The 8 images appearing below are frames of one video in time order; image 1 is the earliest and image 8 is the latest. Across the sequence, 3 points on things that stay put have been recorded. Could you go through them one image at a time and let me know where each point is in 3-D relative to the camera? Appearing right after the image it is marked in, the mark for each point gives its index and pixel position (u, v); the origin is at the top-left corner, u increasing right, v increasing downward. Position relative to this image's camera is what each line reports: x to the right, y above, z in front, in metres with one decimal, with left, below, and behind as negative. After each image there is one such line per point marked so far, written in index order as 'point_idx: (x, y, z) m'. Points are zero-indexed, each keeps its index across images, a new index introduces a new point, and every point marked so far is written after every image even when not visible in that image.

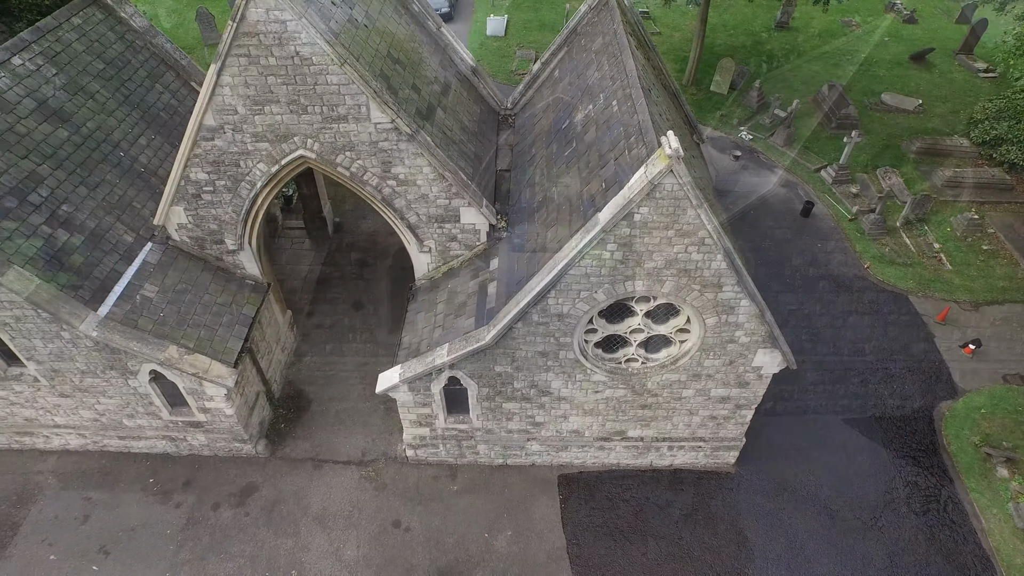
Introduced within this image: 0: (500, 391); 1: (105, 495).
0: (-0.2, -1.6, +10.8) m
1: (-7.2, -3.7, +11.8) m
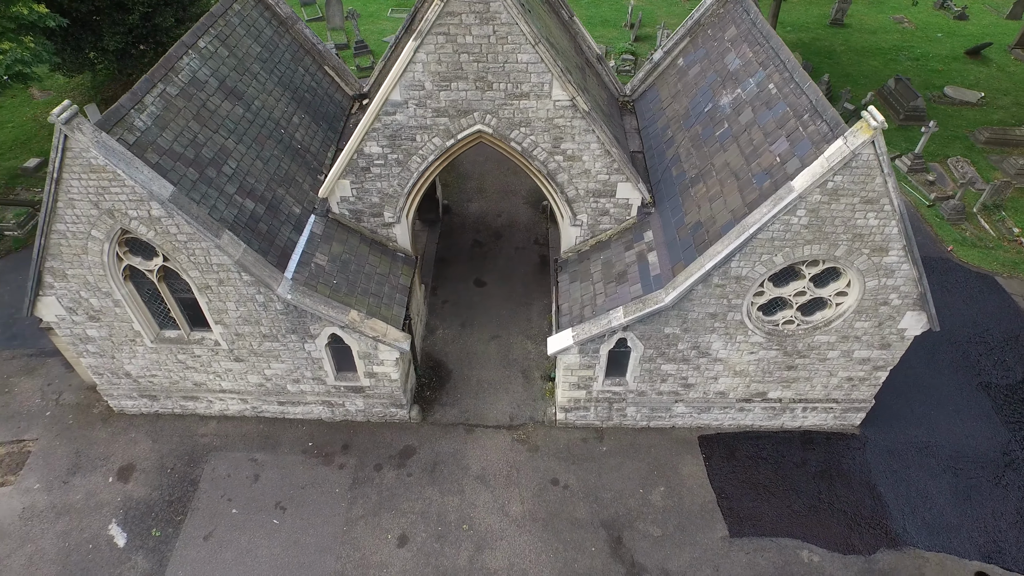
0: (+2.6, -1.1, +11.5) m
1: (-4.4, -3.1, +12.4) m
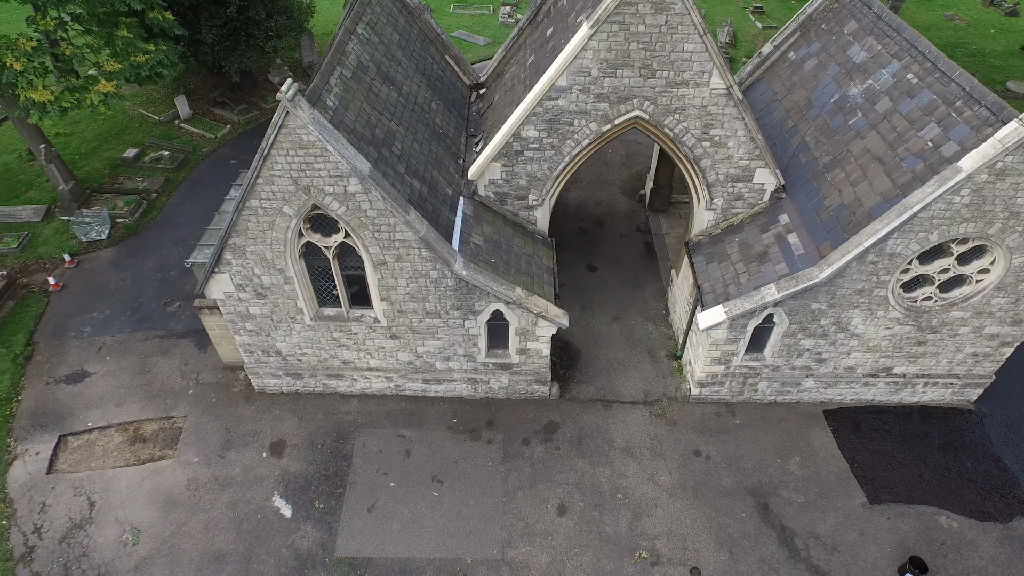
0: (+5.3, -0.7, +12.0) m
1: (-1.8, -2.7, +12.8) m
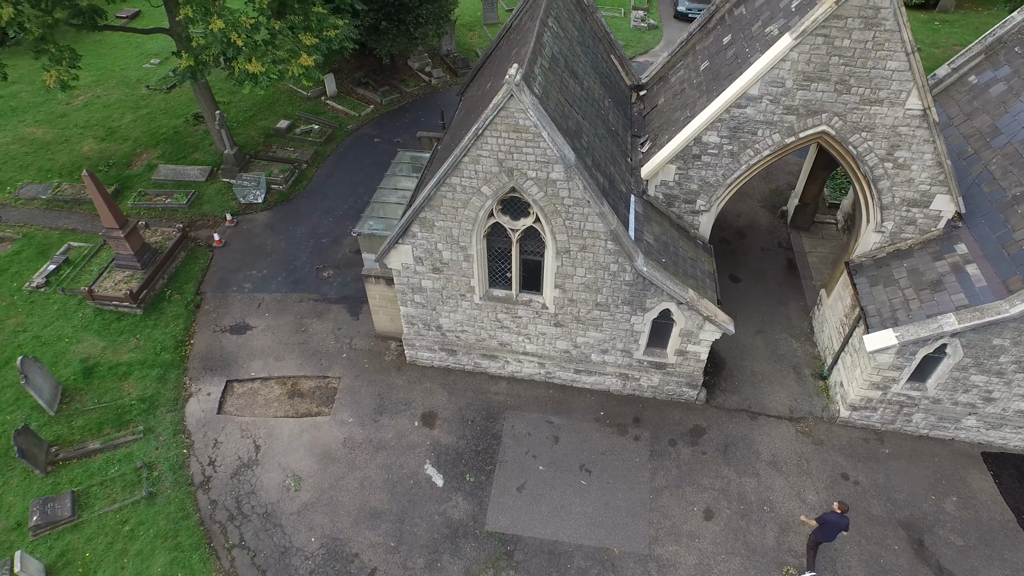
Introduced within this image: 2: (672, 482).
0: (+8.1, -1.3, +11.7) m
1: (+1.0, -2.6, +13.1) m
2: (+2.9, -3.5, +12.1) m
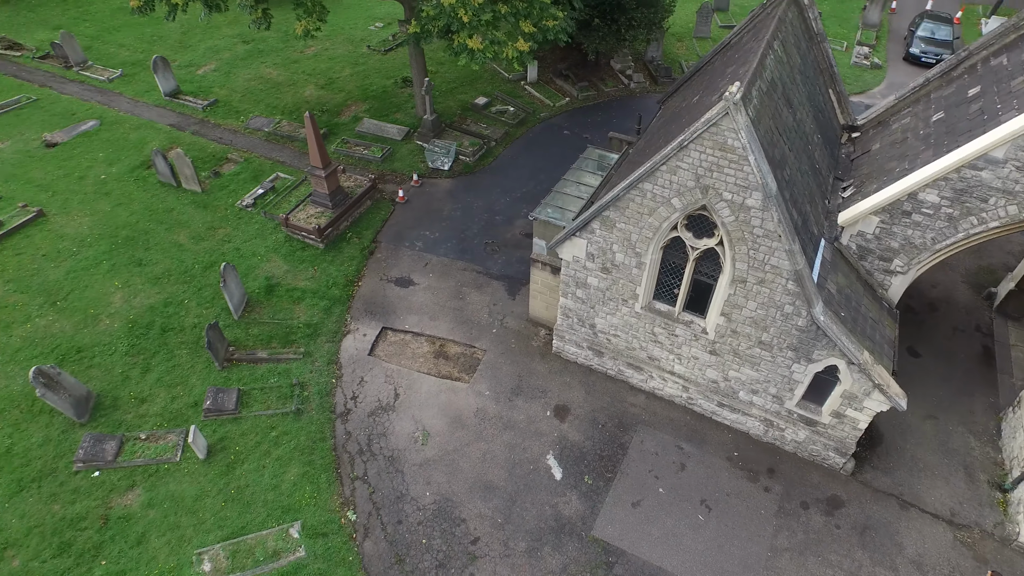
0: (+10.3, -3.4, +9.9) m
1: (+3.5, -3.1, +12.7) m
2: (+4.8, -4.4, +11.4) m
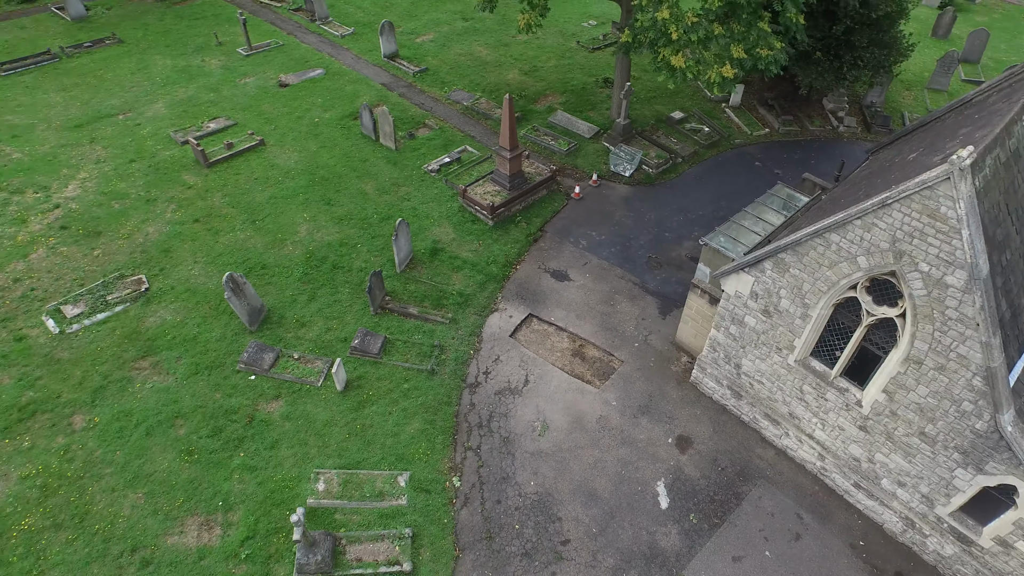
0: (+11.1, -6.0, +7.7) m
1: (+5.4, -4.2, +11.8) m
2: (+6.1, -5.7, +10.3) m
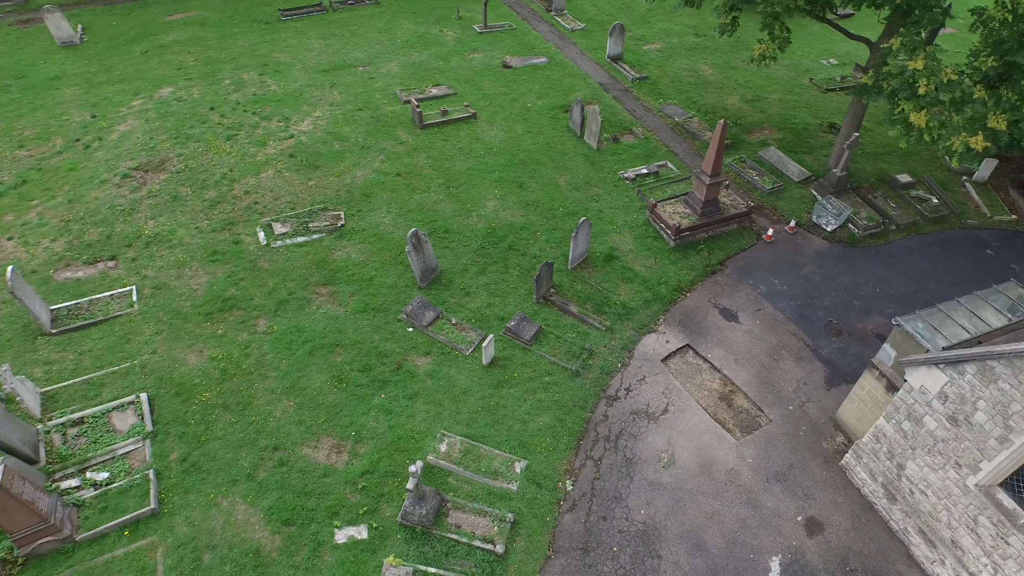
0: (+10.8, -9.0, +5.1) m
1: (+6.8, -5.8, +10.4) m
2: (+6.7, -7.4, +8.8) m
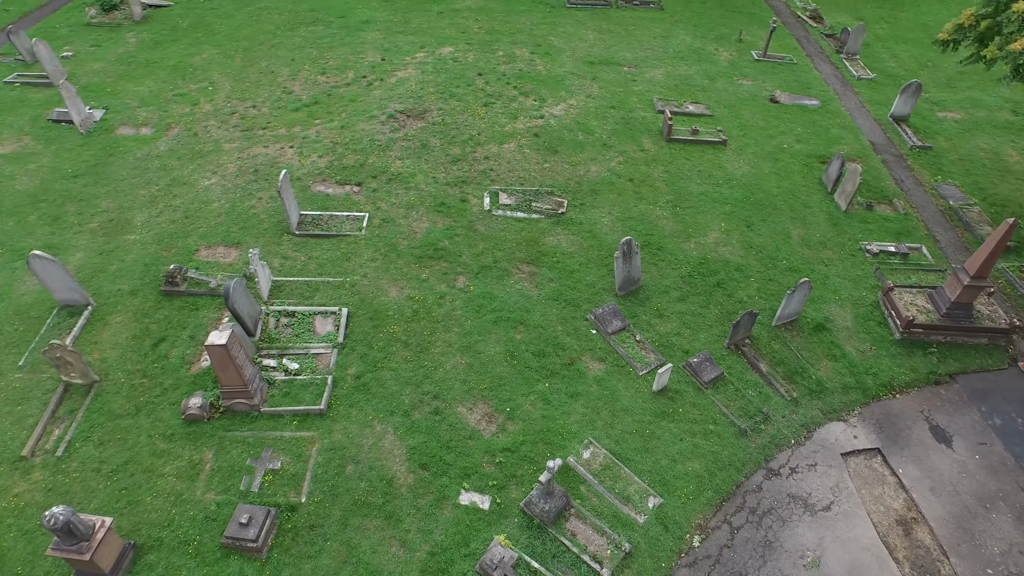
0: (+8.5, -12.1, +2.1) m
1: (+7.3, -8.2, +8.2) m
2: (+6.3, -9.6, +6.7) m
